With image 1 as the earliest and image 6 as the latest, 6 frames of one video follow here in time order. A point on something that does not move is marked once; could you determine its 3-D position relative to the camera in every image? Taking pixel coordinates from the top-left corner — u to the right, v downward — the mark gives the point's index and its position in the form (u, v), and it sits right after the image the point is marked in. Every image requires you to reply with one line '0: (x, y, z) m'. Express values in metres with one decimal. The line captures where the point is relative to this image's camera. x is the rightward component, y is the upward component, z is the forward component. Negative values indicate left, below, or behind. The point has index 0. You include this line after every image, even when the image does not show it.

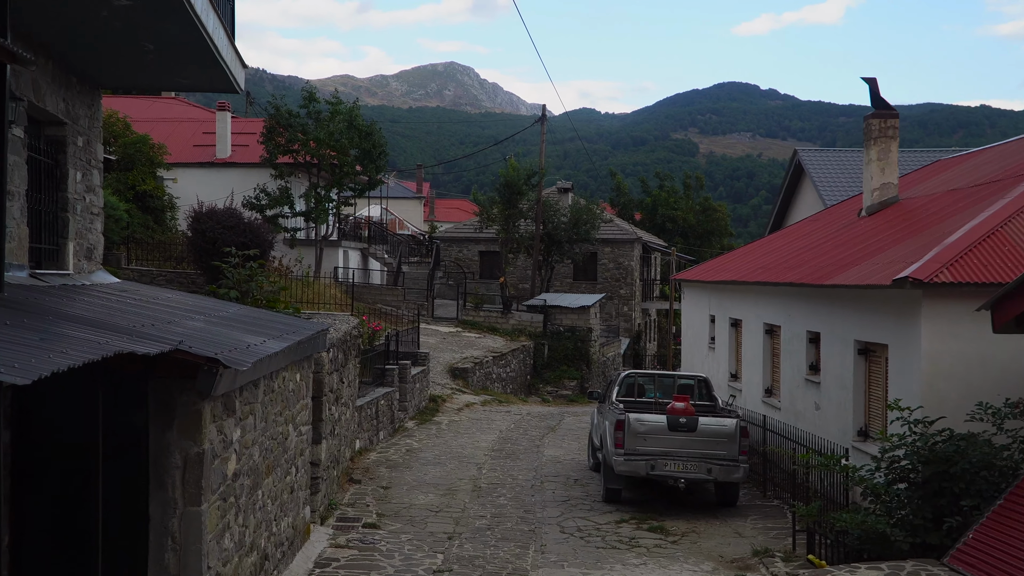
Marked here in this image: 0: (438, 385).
0: (-1.8, -2.3, +19.8) m
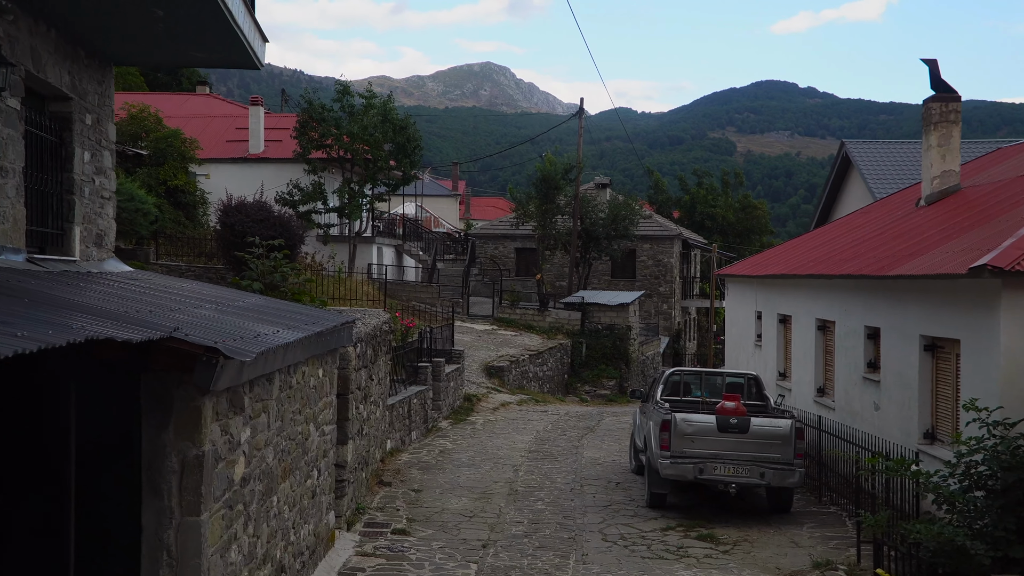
0: (-0.9, -2.2, +19.3) m
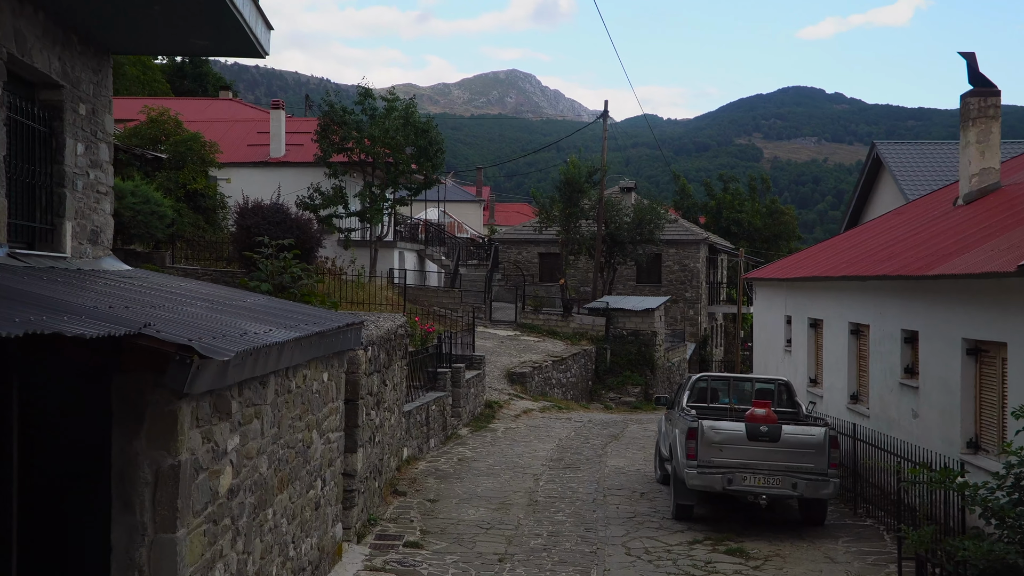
0: (-0.4, -2.3, +18.9) m
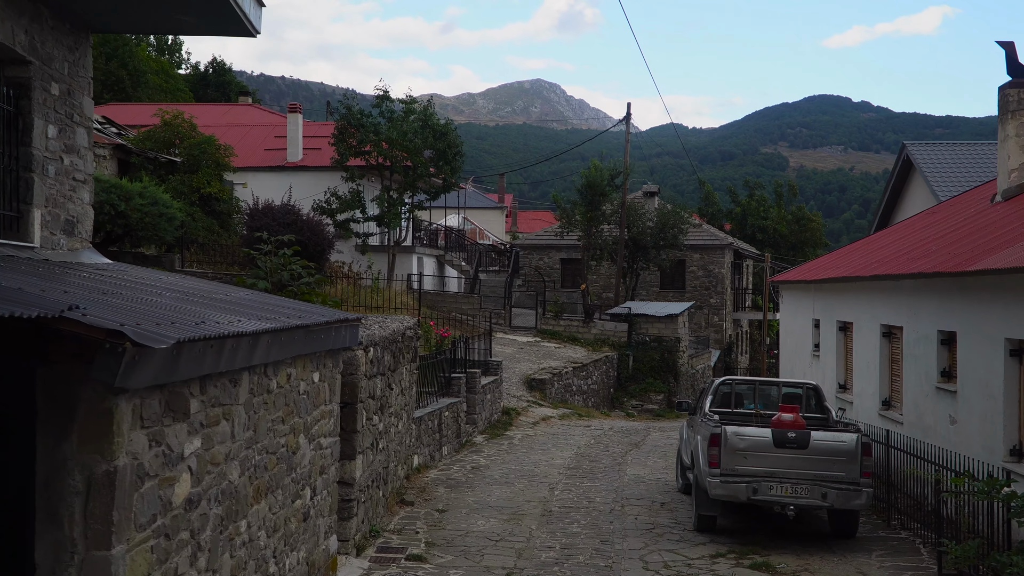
0: (0.0, -2.4, +18.4) m
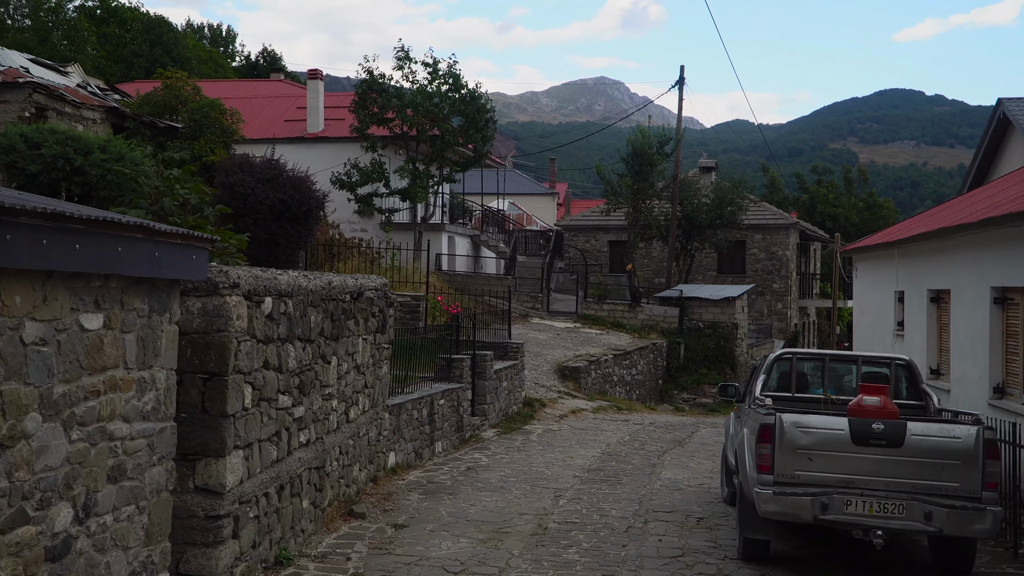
0: (+0.6, -1.9, +16.1) m
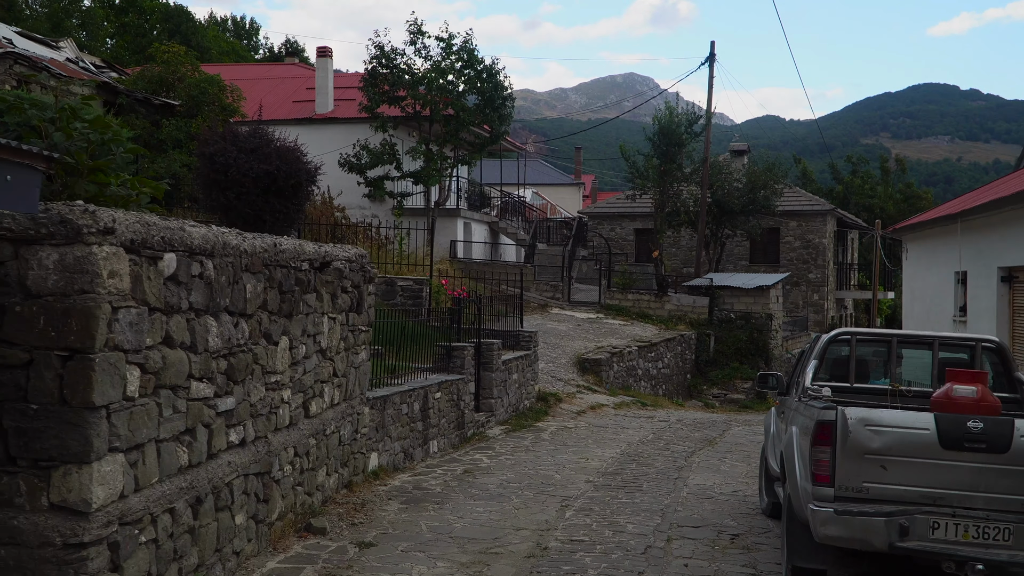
0: (+0.8, -1.6, +14.8) m
